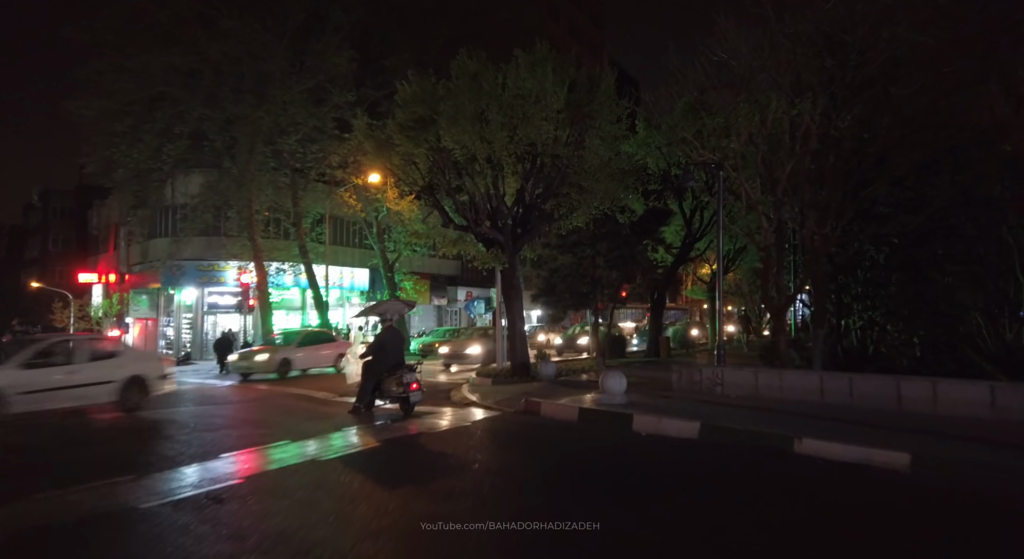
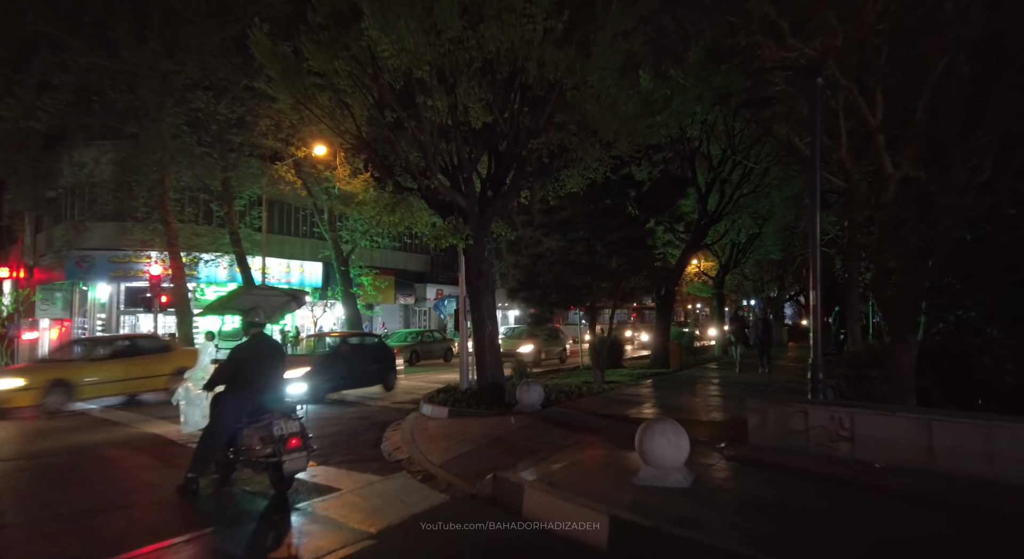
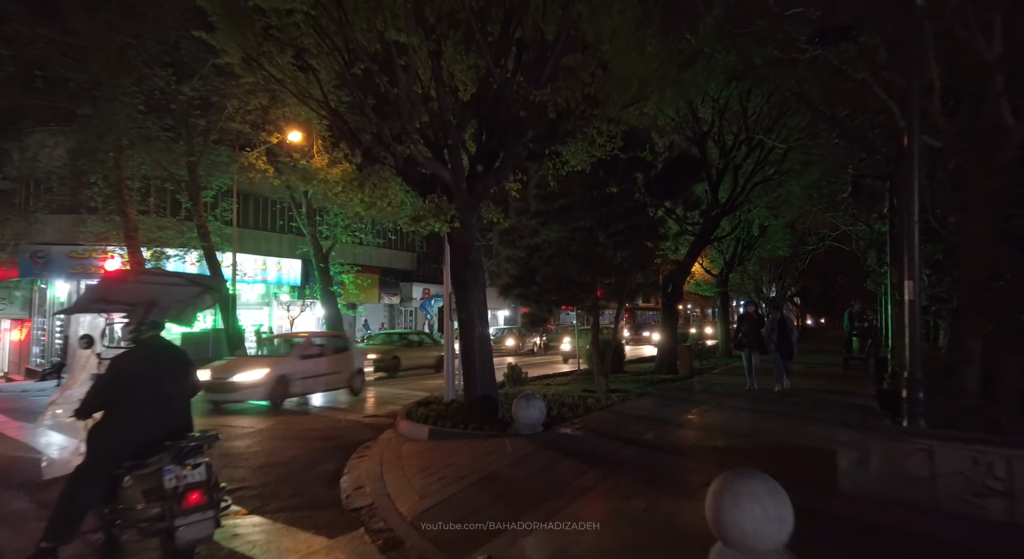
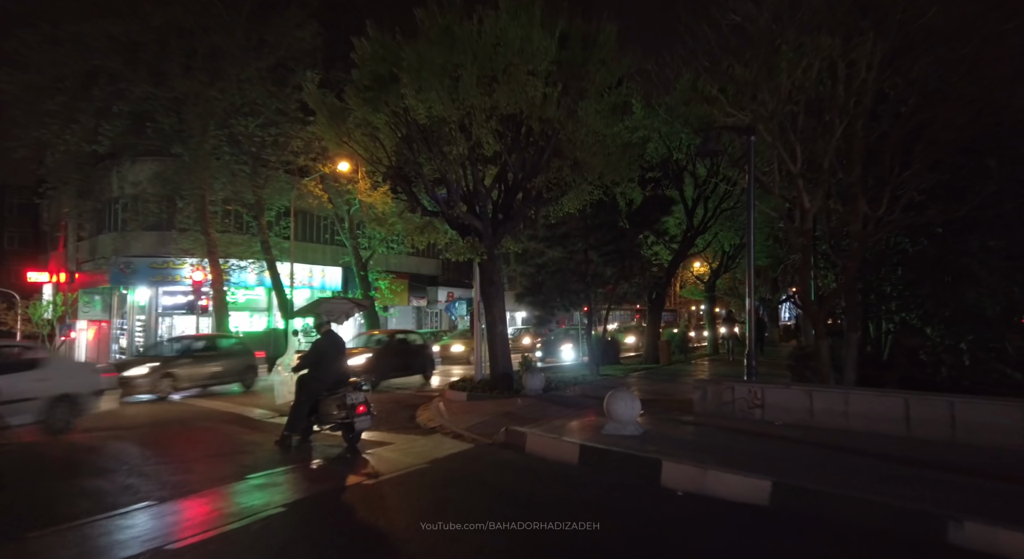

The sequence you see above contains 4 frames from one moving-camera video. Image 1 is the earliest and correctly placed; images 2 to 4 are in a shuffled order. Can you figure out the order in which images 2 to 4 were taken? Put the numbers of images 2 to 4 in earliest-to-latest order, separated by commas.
4, 2, 3
